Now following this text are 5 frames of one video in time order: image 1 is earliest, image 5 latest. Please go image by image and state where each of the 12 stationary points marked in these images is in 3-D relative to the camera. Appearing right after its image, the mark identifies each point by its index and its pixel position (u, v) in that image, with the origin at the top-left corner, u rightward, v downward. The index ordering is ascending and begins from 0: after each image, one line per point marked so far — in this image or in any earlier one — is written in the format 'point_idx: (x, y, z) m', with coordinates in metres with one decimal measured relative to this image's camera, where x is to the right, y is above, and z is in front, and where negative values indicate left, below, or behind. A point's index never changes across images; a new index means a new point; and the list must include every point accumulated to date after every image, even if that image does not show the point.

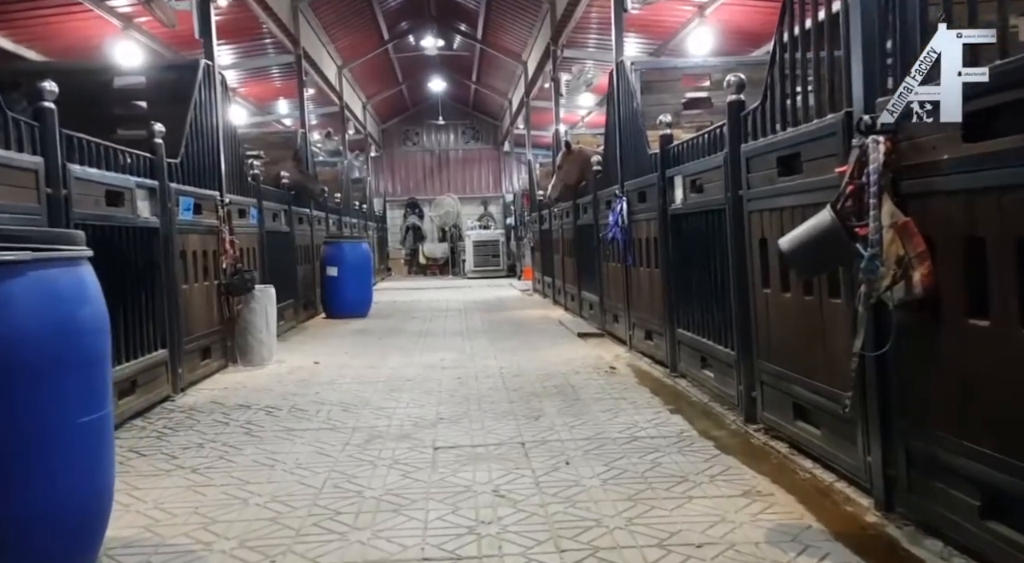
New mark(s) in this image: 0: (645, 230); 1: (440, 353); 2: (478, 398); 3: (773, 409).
0: (+0.9, +0.4, +6.2) m
1: (-0.6, -0.6, +7.2) m
2: (-0.2, -0.7, +5.1) m
3: (+1.1, -0.5, +3.9) m
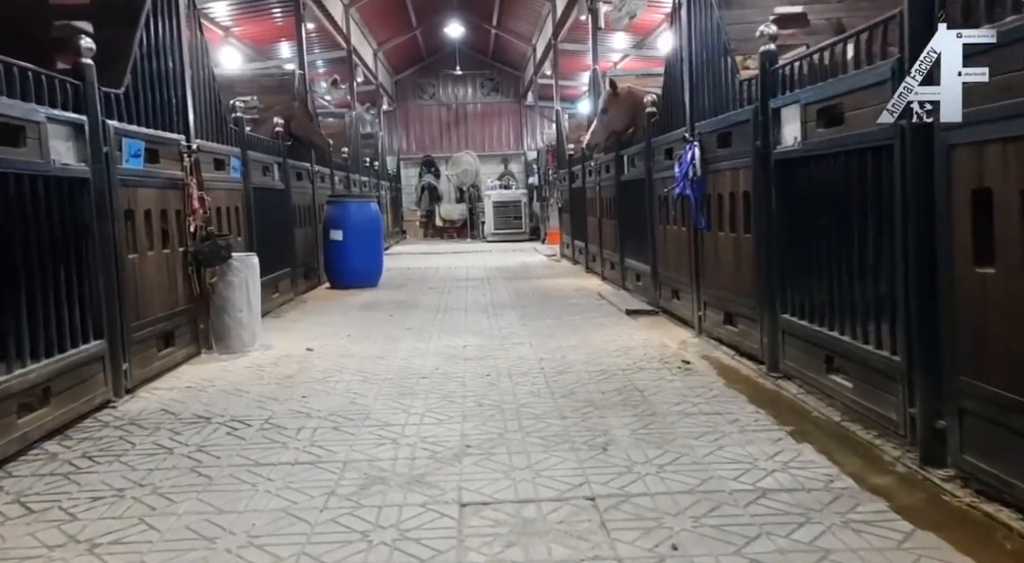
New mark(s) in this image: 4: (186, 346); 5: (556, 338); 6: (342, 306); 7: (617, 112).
0: (+1.2, +0.5, +4.8) m
1: (-0.3, -0.4, +5.9) m
2: (0.0, -0.5, +3.7) m
3: (+1.3, -0.5, +2.5) m
4: (-1.9, -0.4, +5.2) m
5: (+0.3, -0.4, +5.7) m
6: (-1.4, -0.2, +7.8) m
7: (+0.9, +1.5, +7.9) m
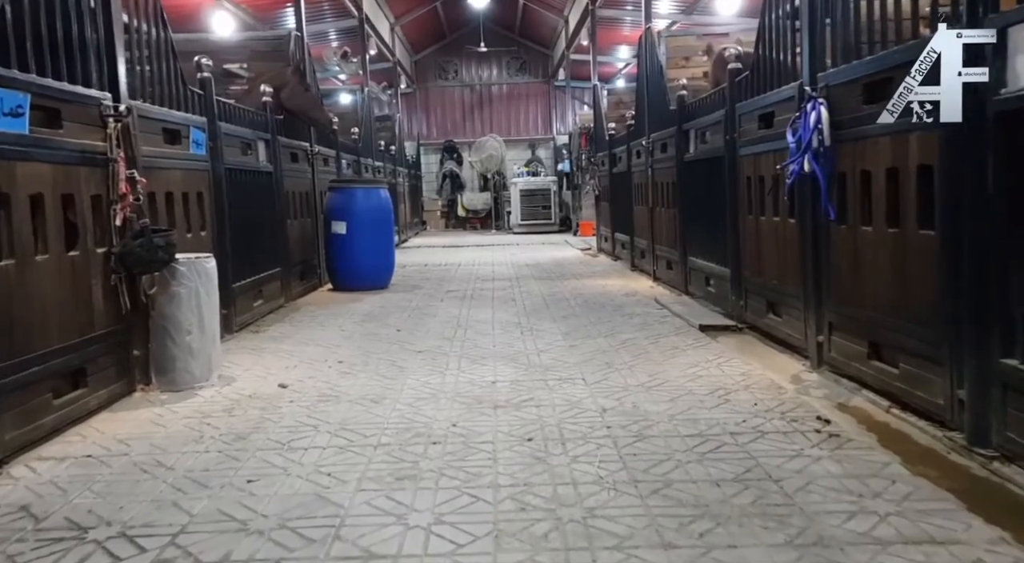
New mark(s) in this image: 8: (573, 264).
0: (+1.4, +0.5, +3.3) m
1: (-0.1, -0.4, +4.4) m
2: (+0.2, -0.6, +2.2) m
3: (+1.4, -0.6, +1.0) m
4: (-1.7, -0.4, +3.7) m
5: (+0.5, -0.4, +4.2) m
6: (-1.2, -0.2, +6.3) m
7: (+1.2, +1.4, +6.3) m
8: (+0.7, +0.2, +10.5) m
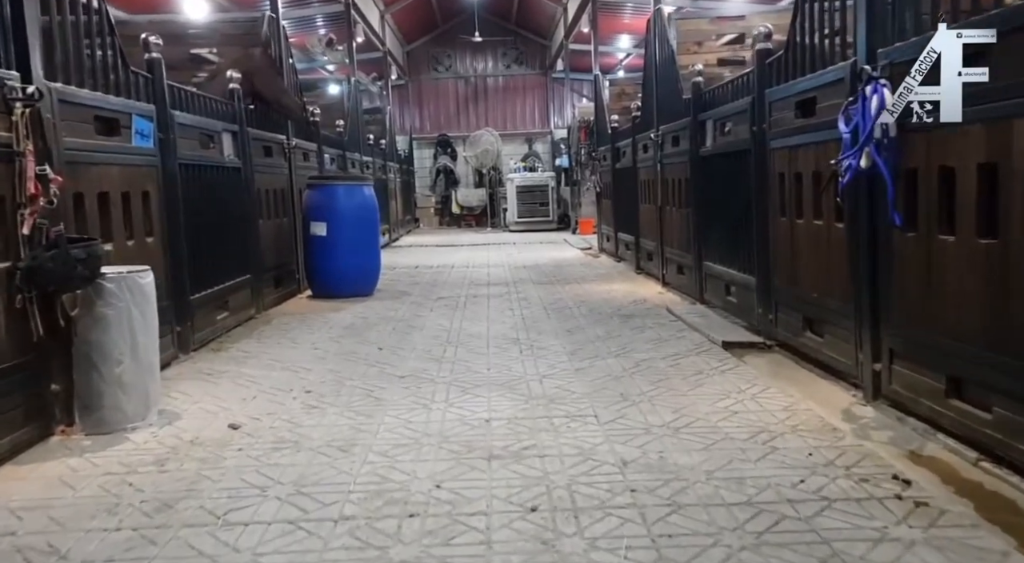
0: (+1.3, +0.4, +2.6) m
1: (-0.1, -0.5, +3.7) m
2: (+0.2, -0.7, +1.6) m
3: (+1.4, -0.6, +0.3) m
4: (-1.7, -0.5, +3.1) m
5: (+0.5, -0.5, +3.5) m
6: (-1.2, -0.3, +5.6) m
7: (+1.1, +1.4, +5.6) m
8: (+0.7, +0.2, +9.8) m
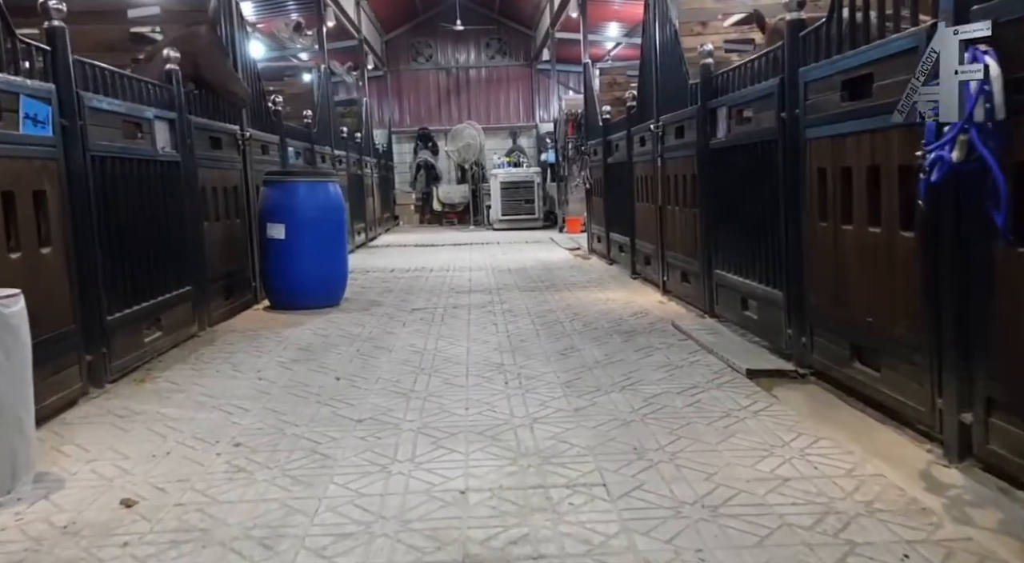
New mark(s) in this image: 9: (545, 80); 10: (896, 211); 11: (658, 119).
0: (+1.3, +0.3, +1.8) m
1: (-0.2, -0.6, +2.9) m
2: (+0.2, -0.8, +0.8) m
3: (+1.5, -0.7, -0.5) m
4: (-1.7, -0.6, +2.2) m
5: (+0.4, -0.6, +2.7) m
6: (-1.3, -0.4, +4.8) m
7: (+1.1, +1.3, +4.9) m
8: (+0.5, +0.1, +9.0) m
9: (+0.7, +4.4, +19.5) m
10: (+1.3, +0.2, +3.0) m
11: (+1.1, +1.2, +6.5) m
